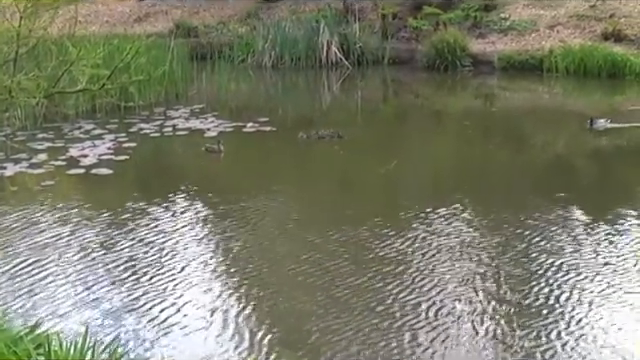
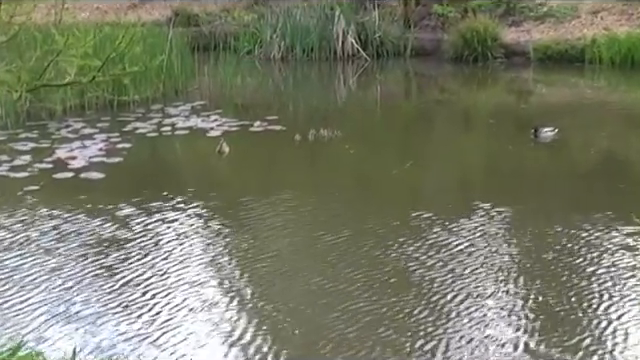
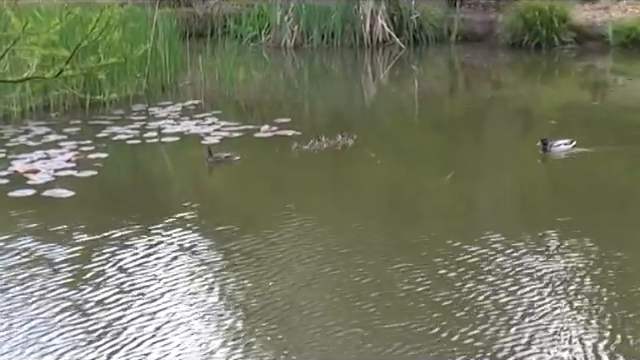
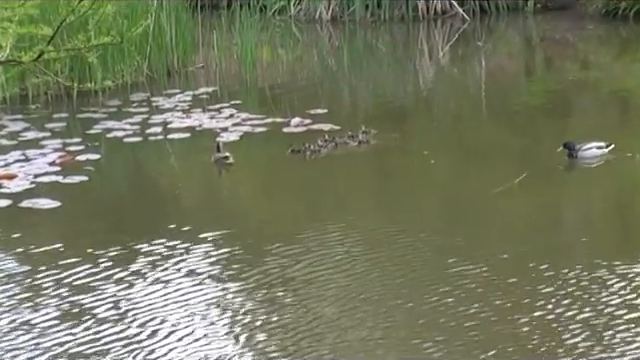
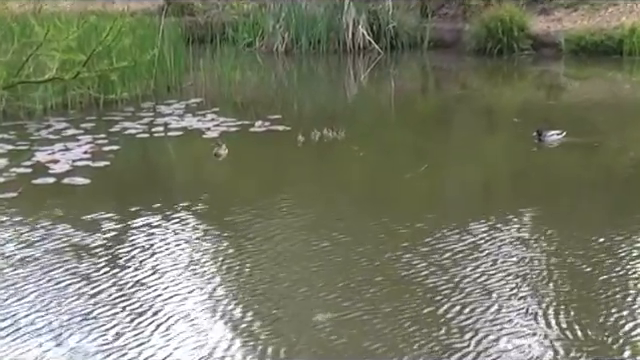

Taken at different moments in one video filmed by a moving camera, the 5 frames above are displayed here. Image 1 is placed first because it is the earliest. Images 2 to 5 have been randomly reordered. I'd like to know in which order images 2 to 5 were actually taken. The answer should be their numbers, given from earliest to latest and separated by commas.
2, 5, 3, 4
